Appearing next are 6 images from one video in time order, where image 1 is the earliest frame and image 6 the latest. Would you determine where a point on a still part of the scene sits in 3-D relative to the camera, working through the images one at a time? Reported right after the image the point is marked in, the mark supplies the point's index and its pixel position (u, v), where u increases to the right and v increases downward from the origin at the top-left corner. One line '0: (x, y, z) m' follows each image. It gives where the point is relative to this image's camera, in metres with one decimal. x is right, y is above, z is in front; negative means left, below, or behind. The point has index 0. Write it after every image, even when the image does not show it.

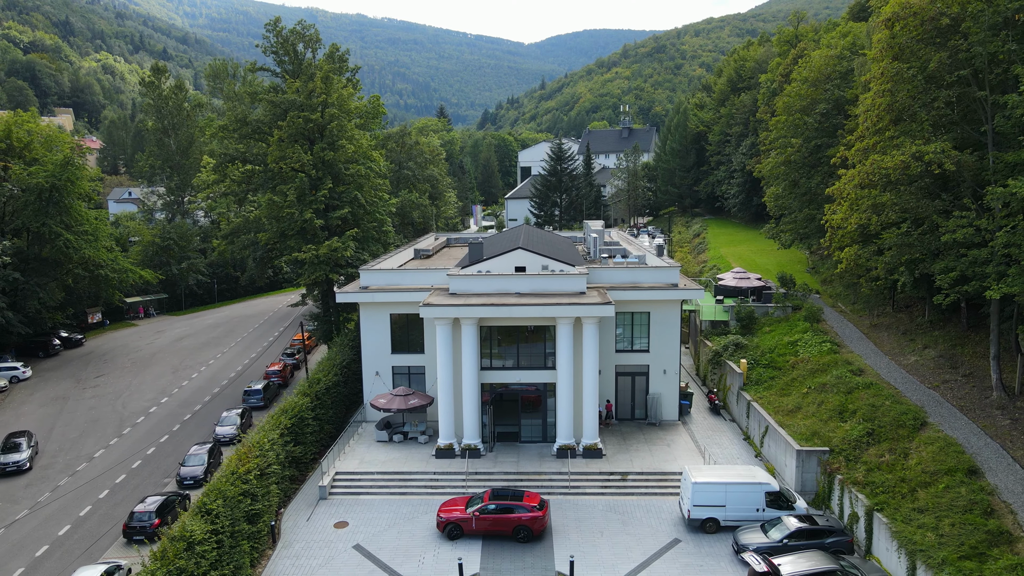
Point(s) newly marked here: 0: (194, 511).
0: (-9.3, -6.5, +18.0) m
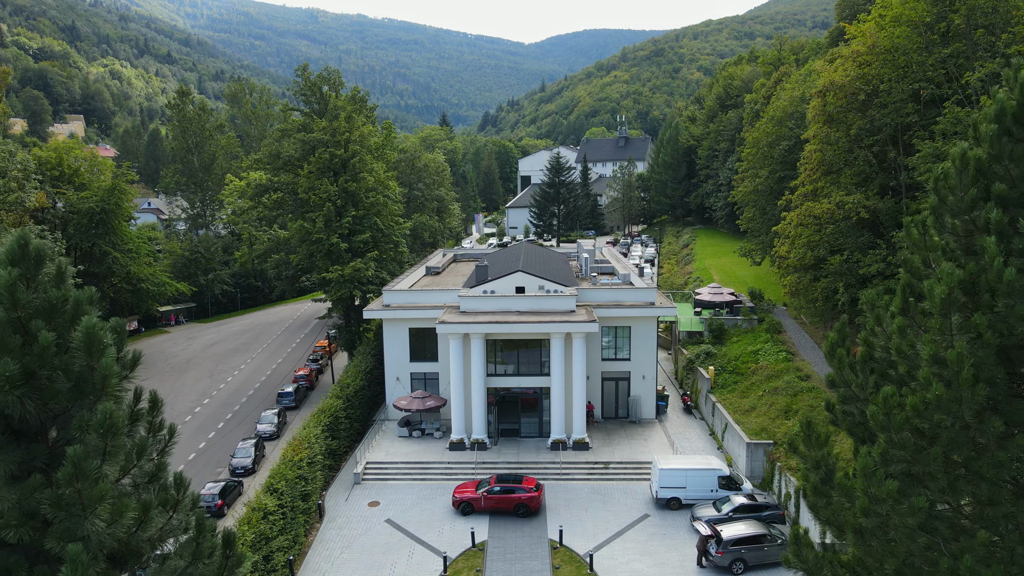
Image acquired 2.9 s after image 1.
0: (-9.3, -7.5, +22.9) m
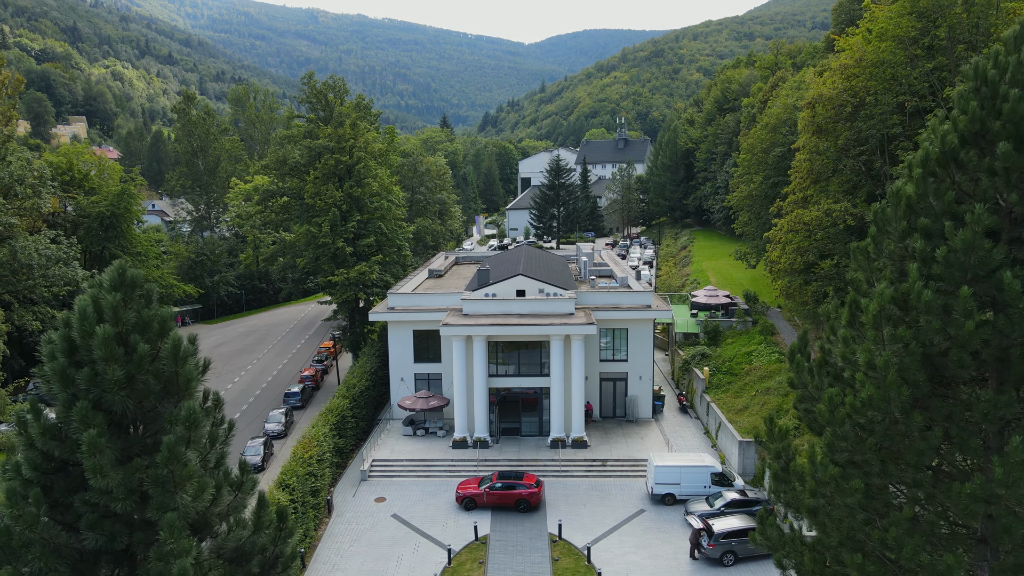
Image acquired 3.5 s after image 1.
0: (-9.2, -7.7, +24.0) m
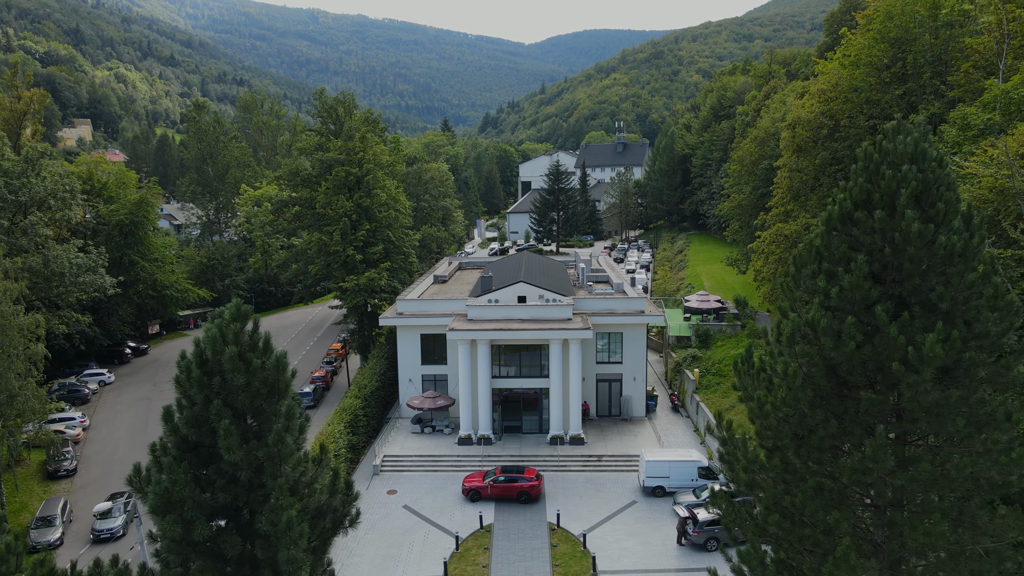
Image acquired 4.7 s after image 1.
0: (-9.1, -8.1, +26.2) m
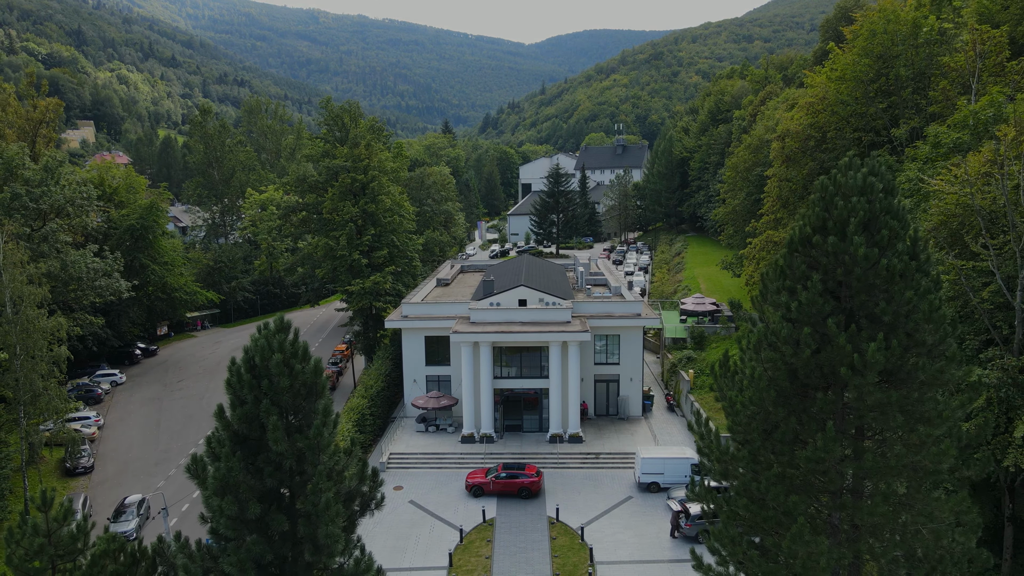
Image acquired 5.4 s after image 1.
0: (-9.1, -8.4, +27.6) m
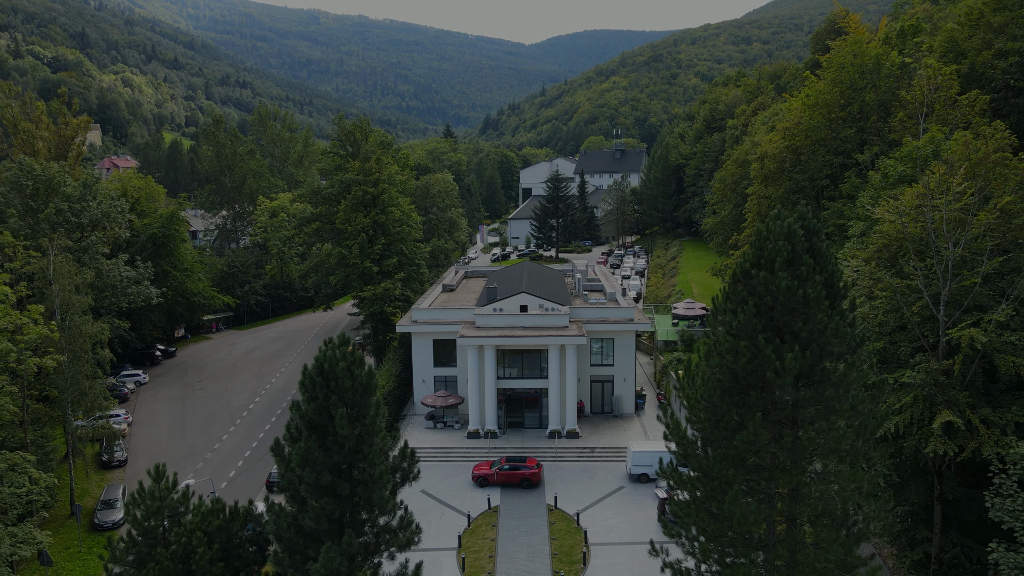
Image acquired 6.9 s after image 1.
0: (-8.9, -8.8, +30.6) m
